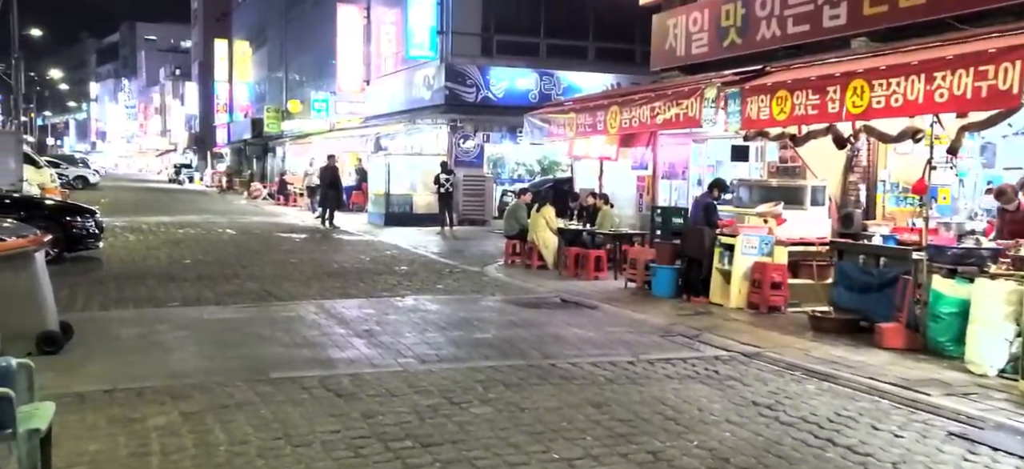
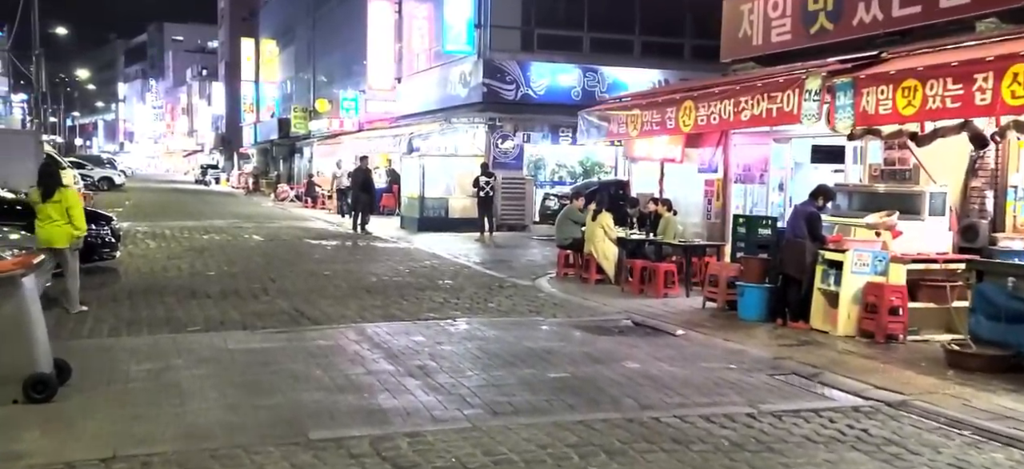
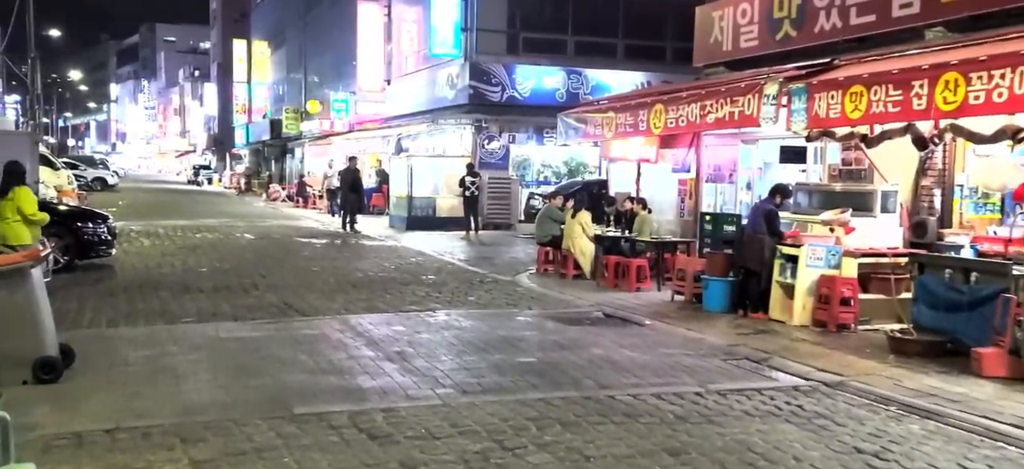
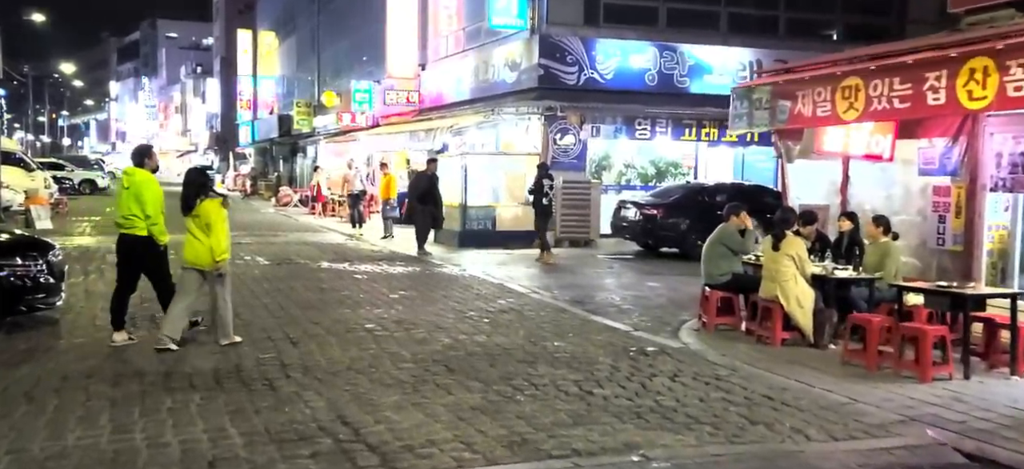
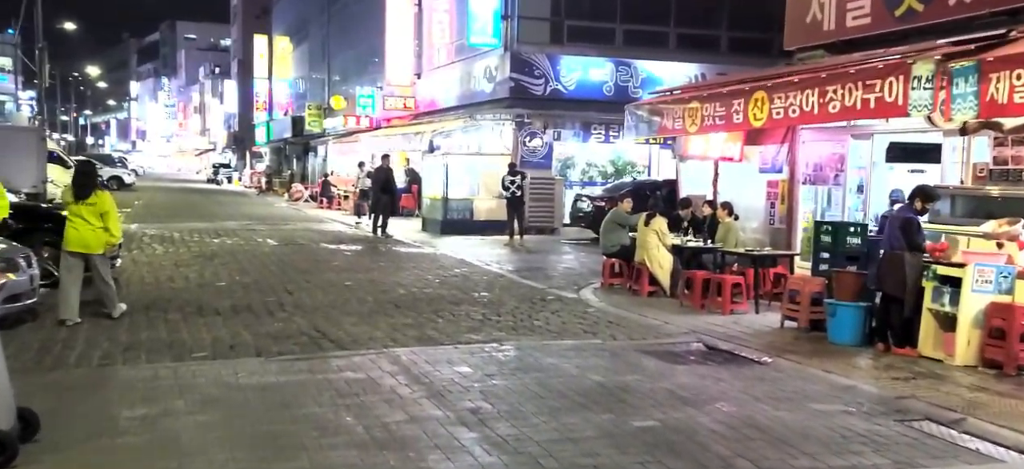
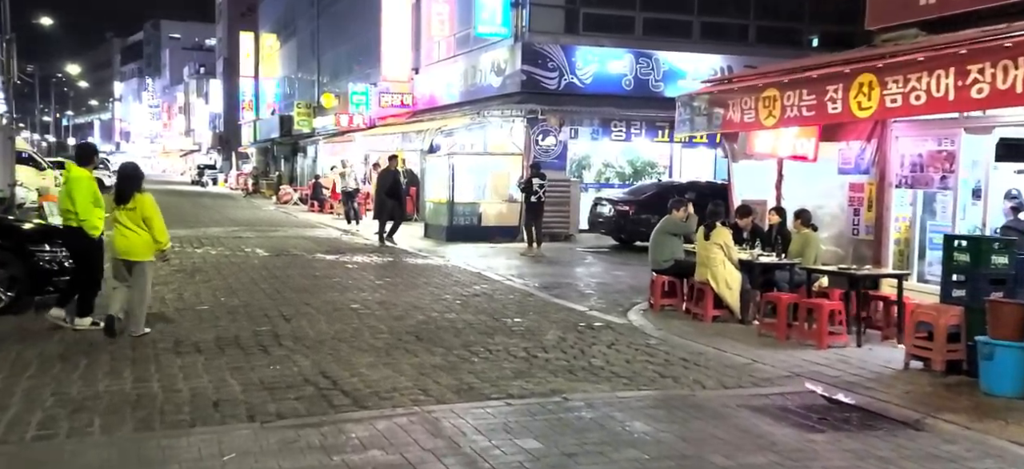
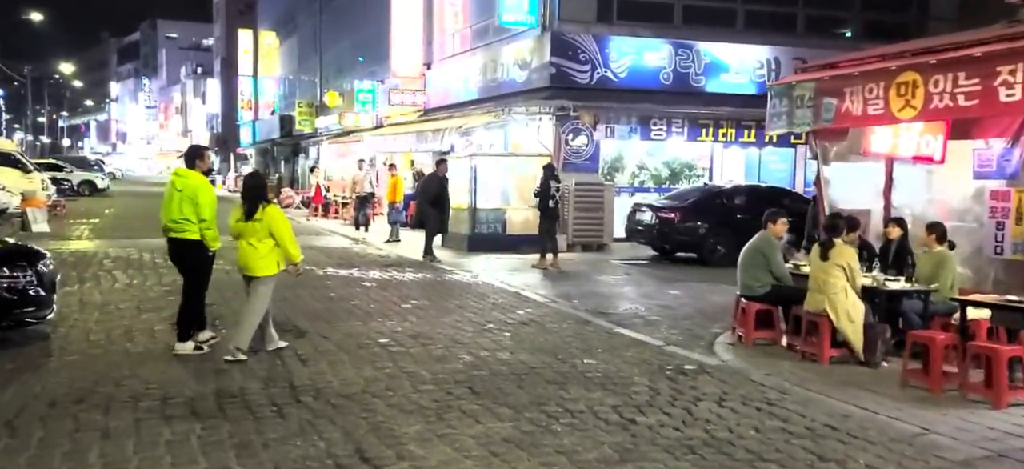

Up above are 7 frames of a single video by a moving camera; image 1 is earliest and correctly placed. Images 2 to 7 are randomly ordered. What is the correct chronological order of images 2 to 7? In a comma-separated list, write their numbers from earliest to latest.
3, 2, 5, 6, 4, 7
